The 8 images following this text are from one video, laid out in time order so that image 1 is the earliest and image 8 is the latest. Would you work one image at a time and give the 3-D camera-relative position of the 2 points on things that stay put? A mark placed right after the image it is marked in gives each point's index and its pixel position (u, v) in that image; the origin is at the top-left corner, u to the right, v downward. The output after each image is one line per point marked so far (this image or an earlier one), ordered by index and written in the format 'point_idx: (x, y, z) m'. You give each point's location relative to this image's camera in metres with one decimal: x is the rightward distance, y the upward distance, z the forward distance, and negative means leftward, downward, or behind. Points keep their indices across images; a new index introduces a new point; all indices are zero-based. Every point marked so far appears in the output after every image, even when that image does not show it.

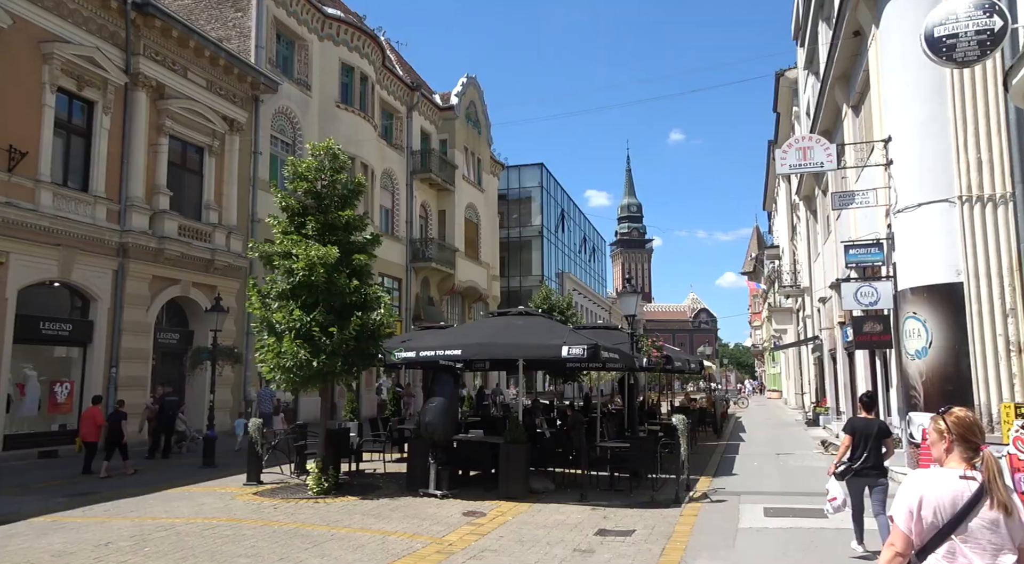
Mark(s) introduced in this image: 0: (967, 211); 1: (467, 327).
0: (+7.3, +1.2, +14.8) m
1: (-0.7, -0.7, +14.7) m
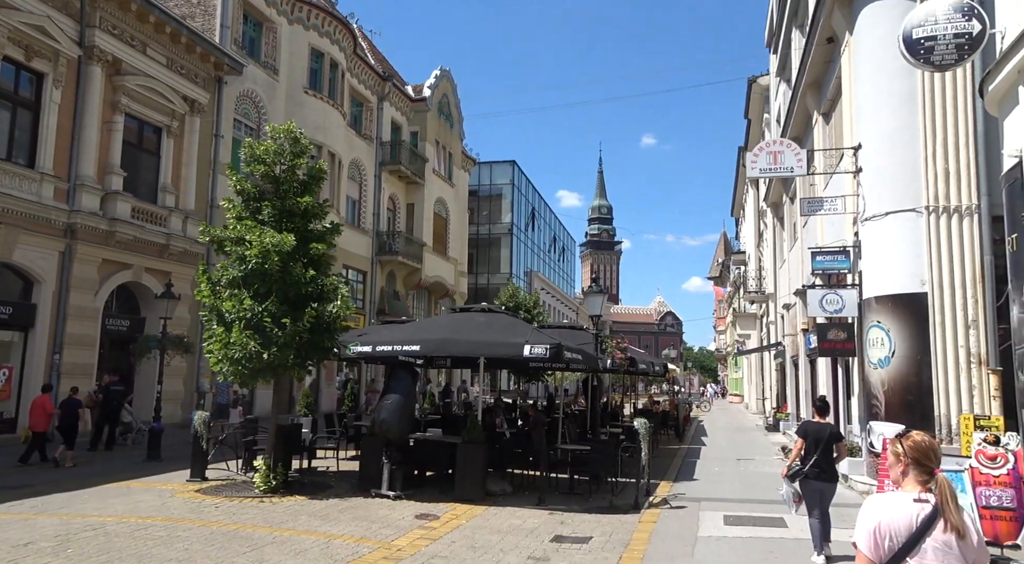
0: (+6.8, +1.0, +14.6) m
1: (-1.3, -0.6, +14.3) m
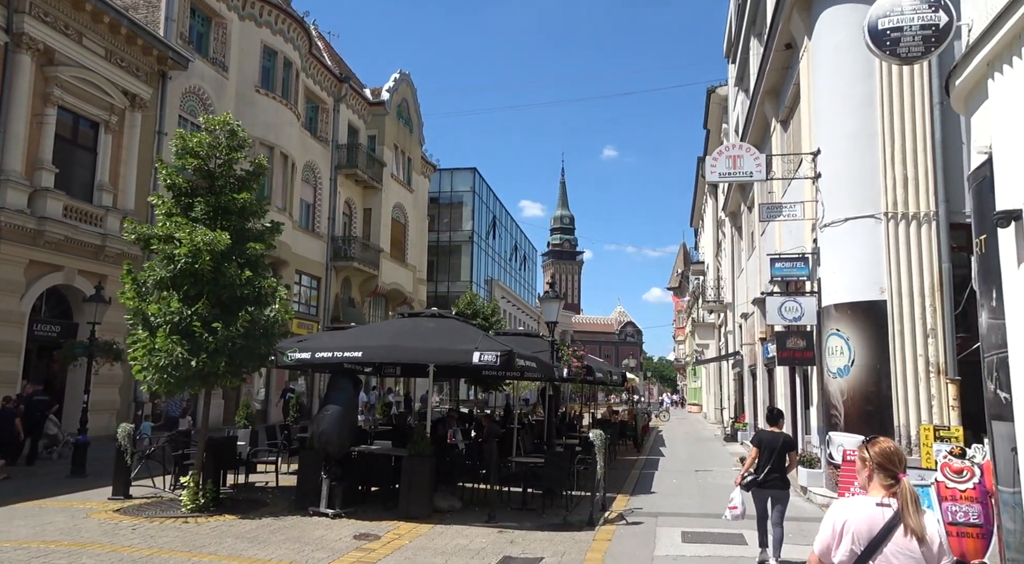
0: (+6.0, +0.9, +14.3) m
1: (-2.1, -0.7, +13.6) m
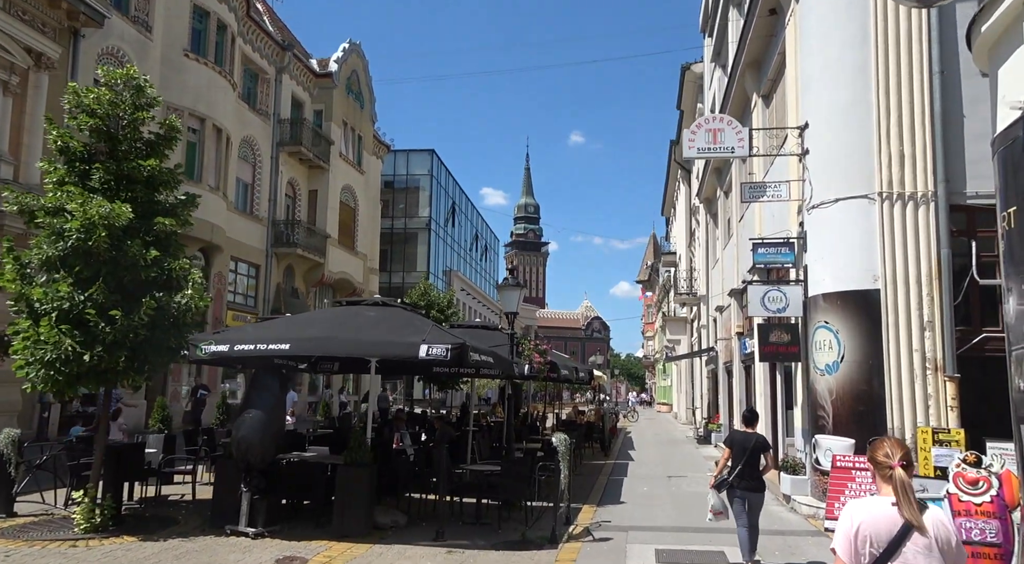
0: (+5.4, +1.1, +12.9) m
1: (-2.7, -0.5, +11.9) m
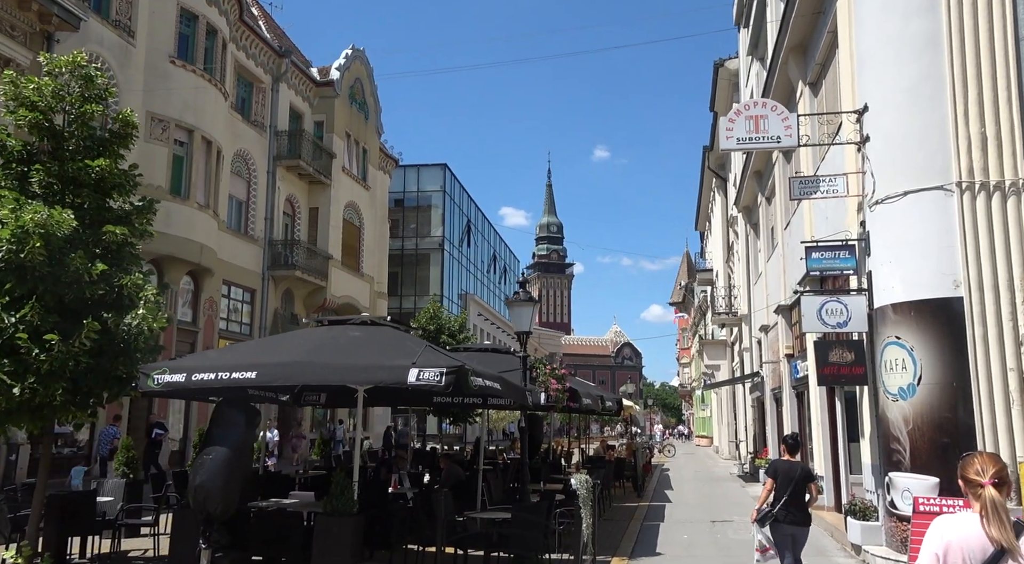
0: (+5.5, +1.0, +10.8) m
1: (-2.6, -0.6, +10.1) m
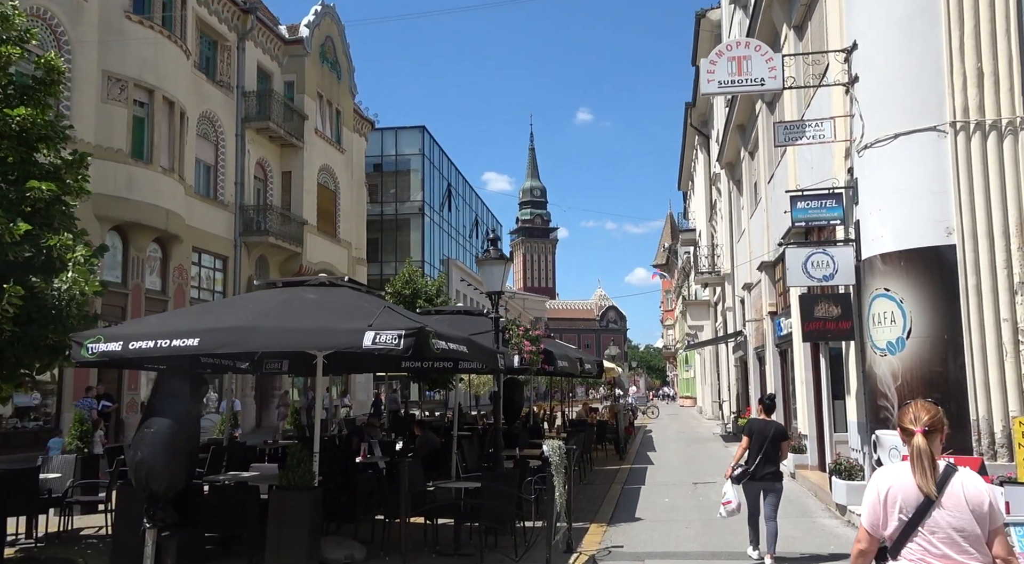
0: (+5.1, +1.6, +10.2) m
1: (-2.9, -0.2, +9.4) m
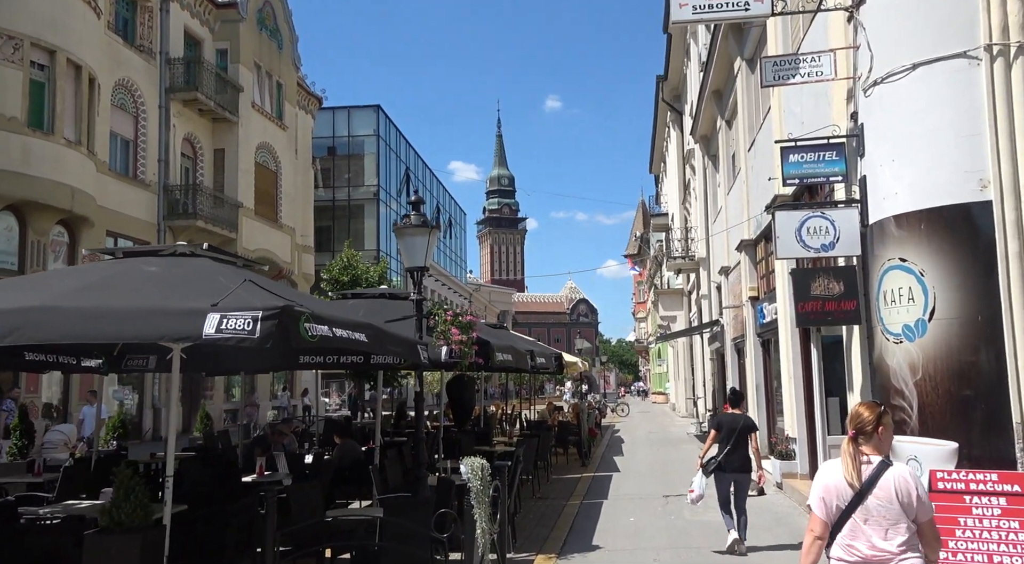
0: (+4.3, +1.9, +8.1) m
1: (-3.7, +0.1, +7.1) m
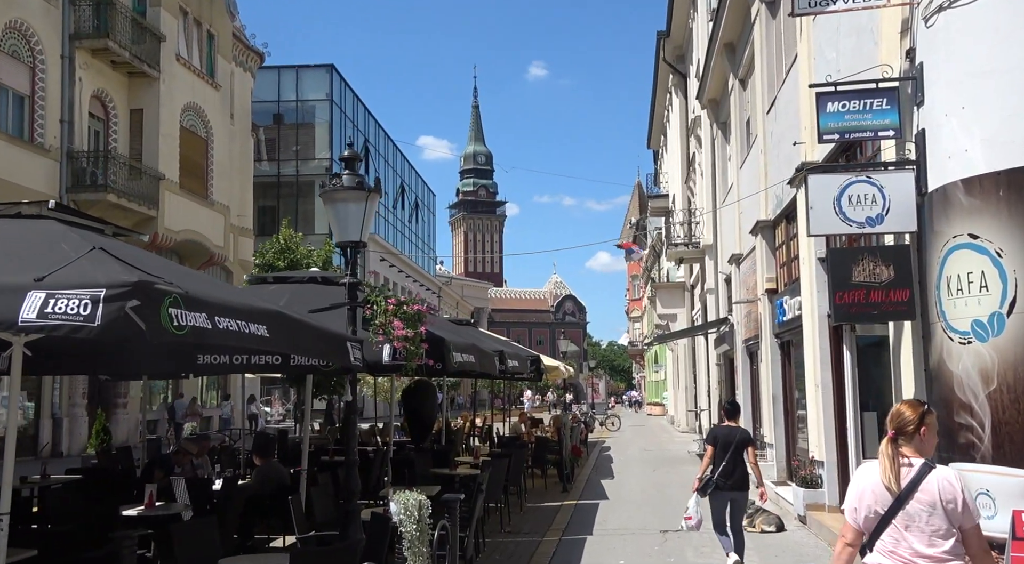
0: (+4.1, +2.0, +6.1) m
1: (-3.9, +0.3, +5.0) m
